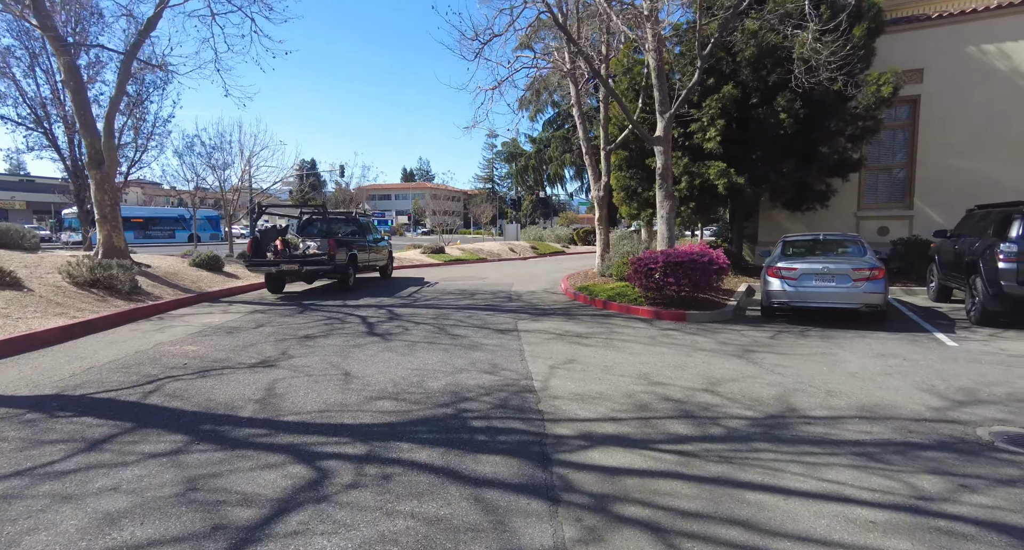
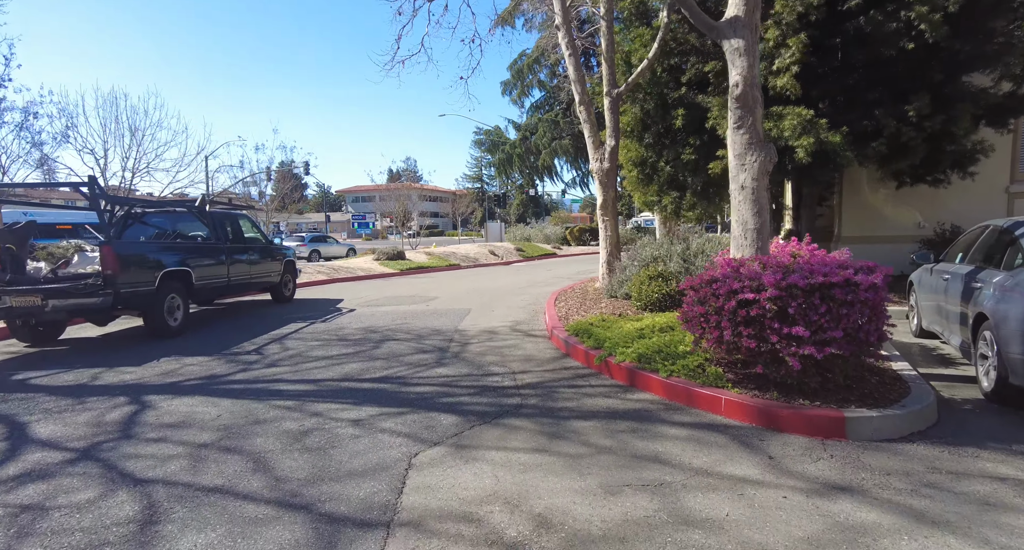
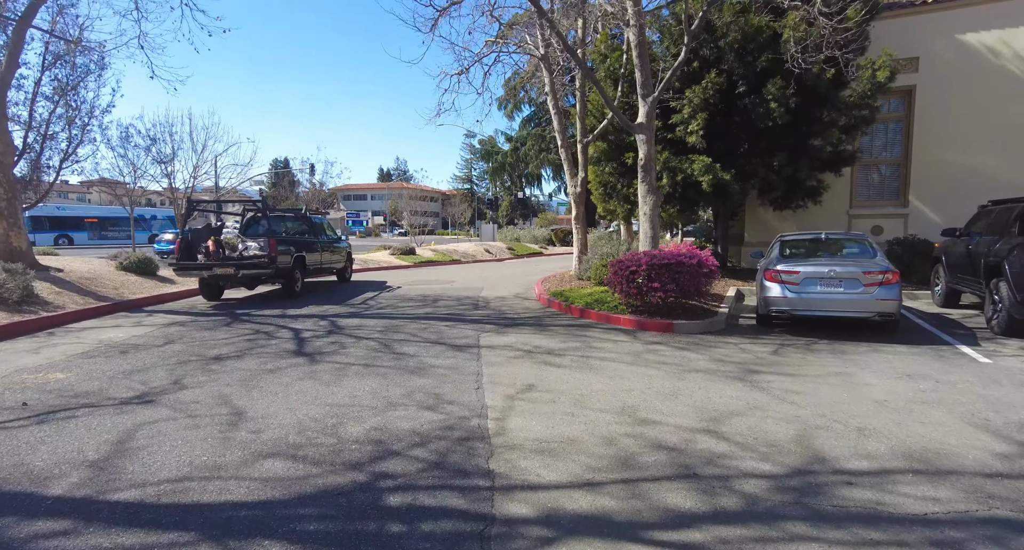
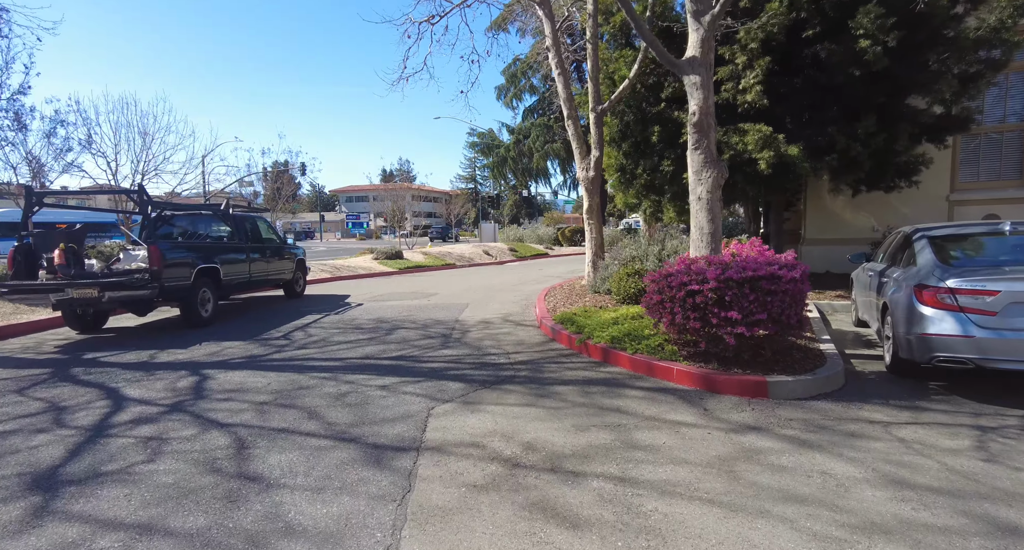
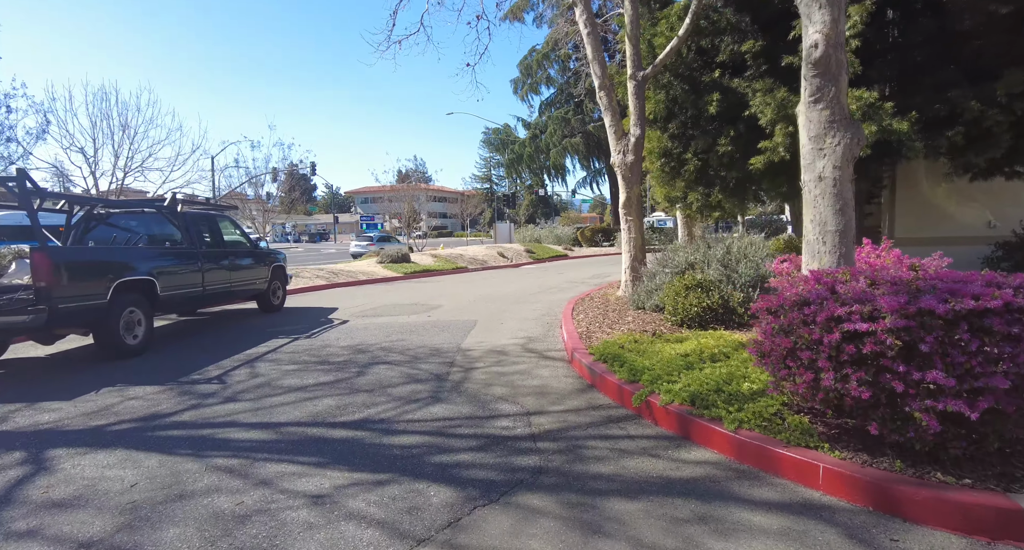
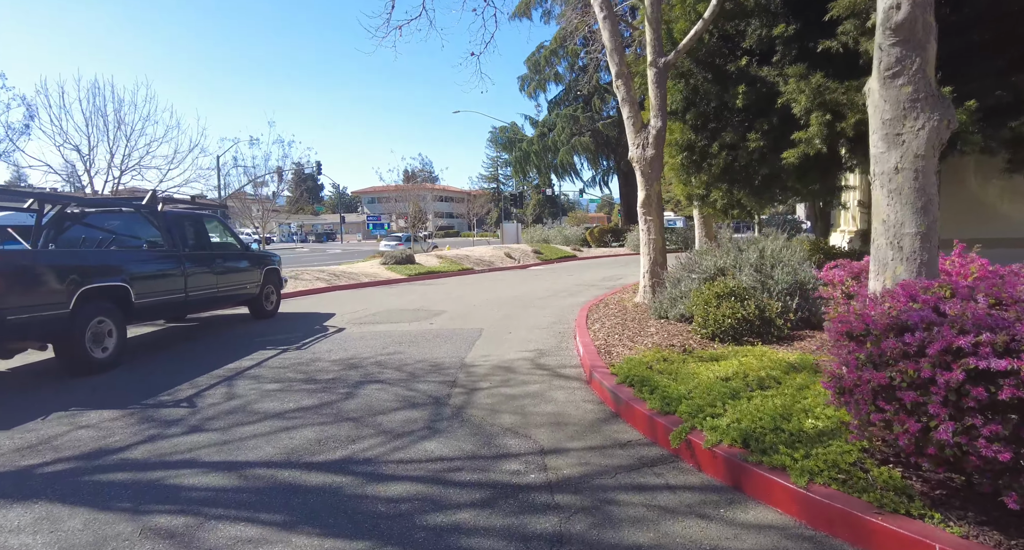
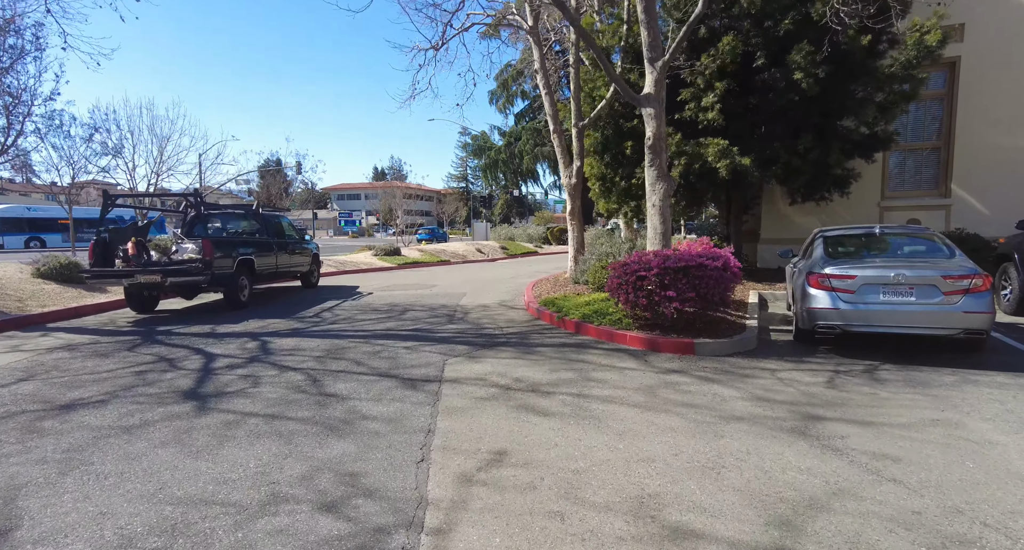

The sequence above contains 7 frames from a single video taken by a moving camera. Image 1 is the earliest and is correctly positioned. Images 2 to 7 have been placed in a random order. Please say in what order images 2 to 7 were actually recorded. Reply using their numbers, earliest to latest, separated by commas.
3, 7, 4, 2, 5, 6
